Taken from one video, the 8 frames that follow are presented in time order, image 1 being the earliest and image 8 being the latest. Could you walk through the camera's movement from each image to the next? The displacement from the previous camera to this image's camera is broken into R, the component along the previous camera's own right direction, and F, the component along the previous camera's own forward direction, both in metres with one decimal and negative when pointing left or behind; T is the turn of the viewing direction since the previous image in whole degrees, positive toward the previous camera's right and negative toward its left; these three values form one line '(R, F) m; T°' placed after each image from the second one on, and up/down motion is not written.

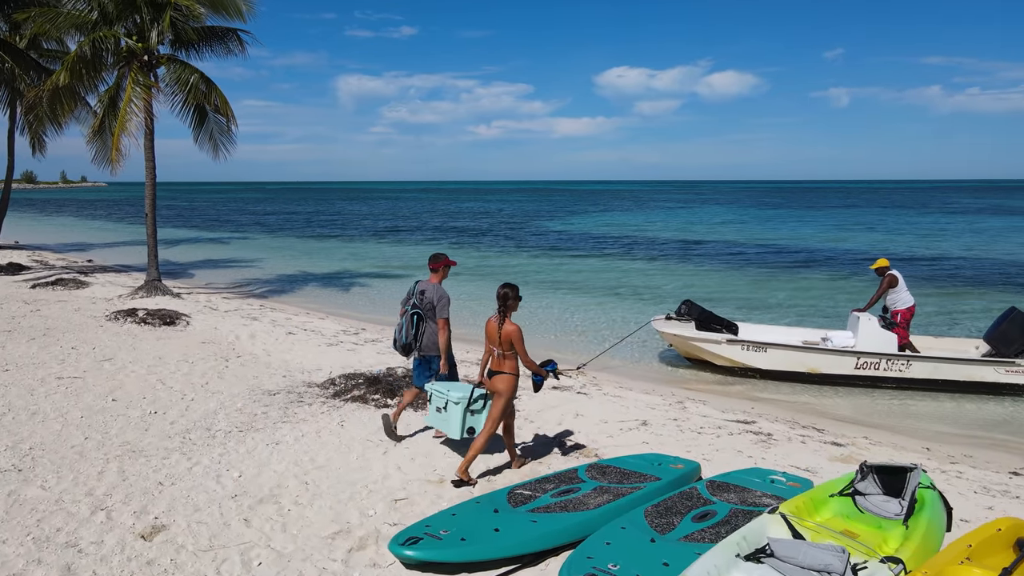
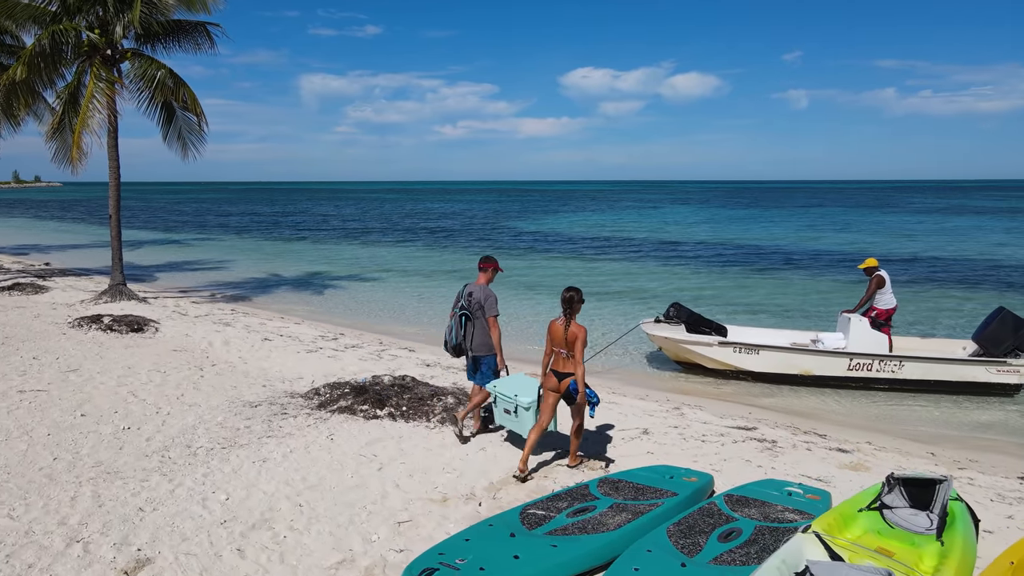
(-0.3, +0.3) m; +3°
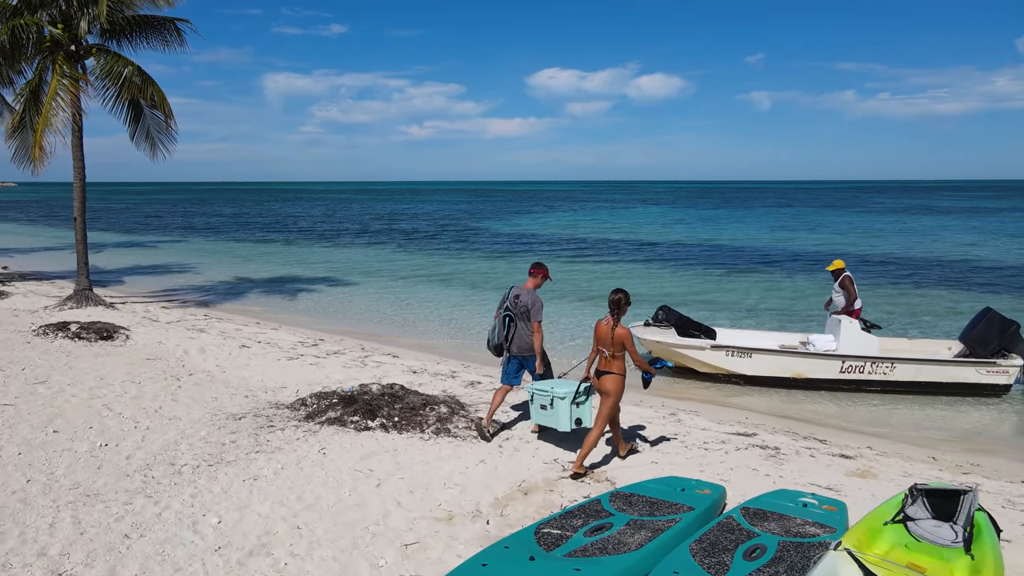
(-0.3, +0.2) m; +2°
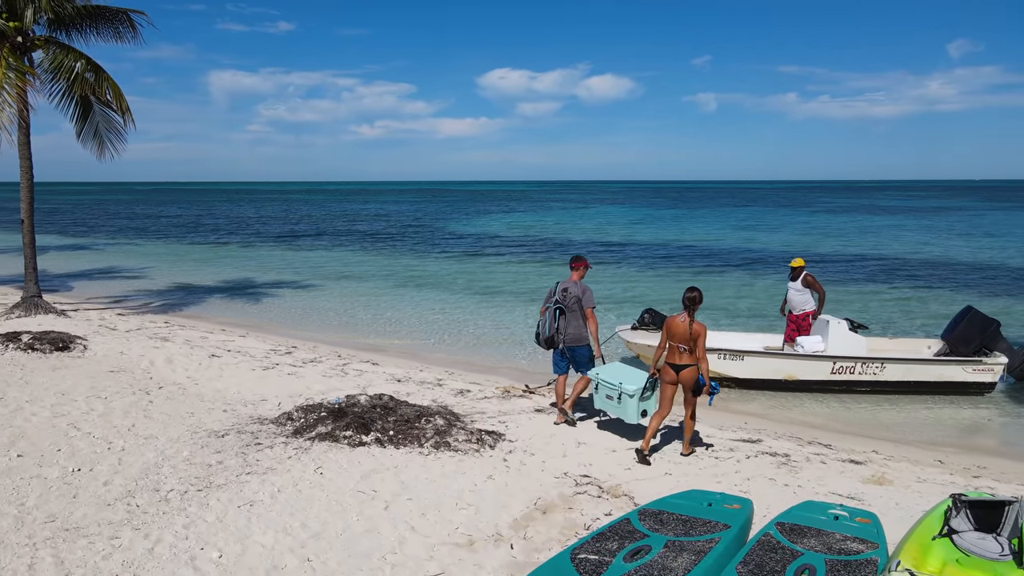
(-0.4, +0.3) m; +4°
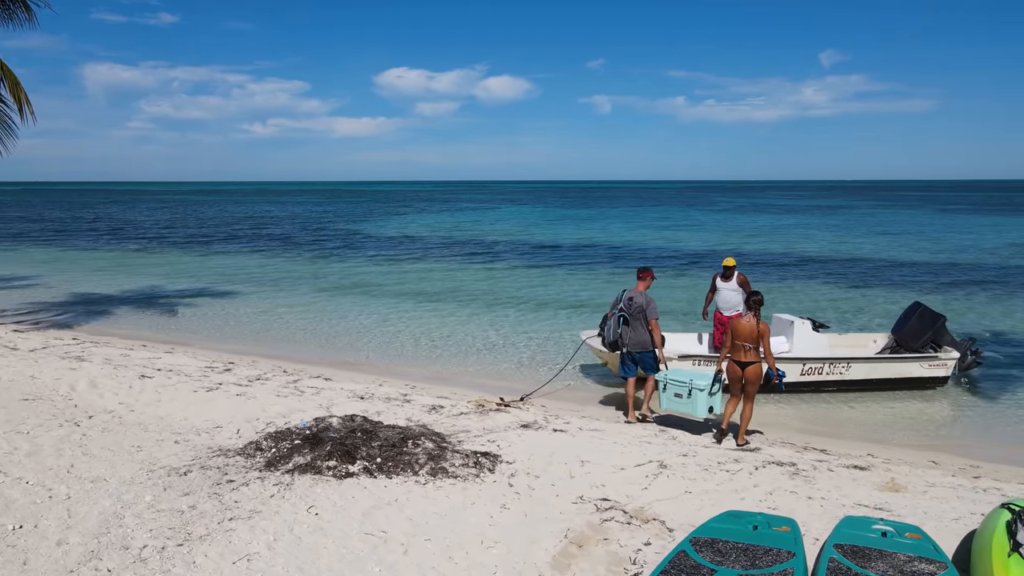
(-0.8, +0.6) m; +7°
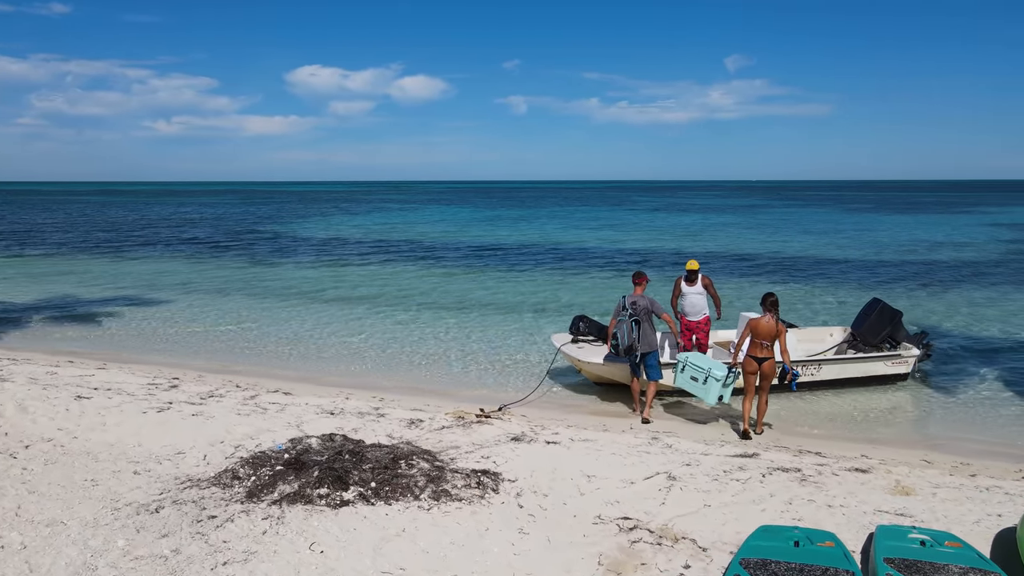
(-0.6, +0.4) m; +6°
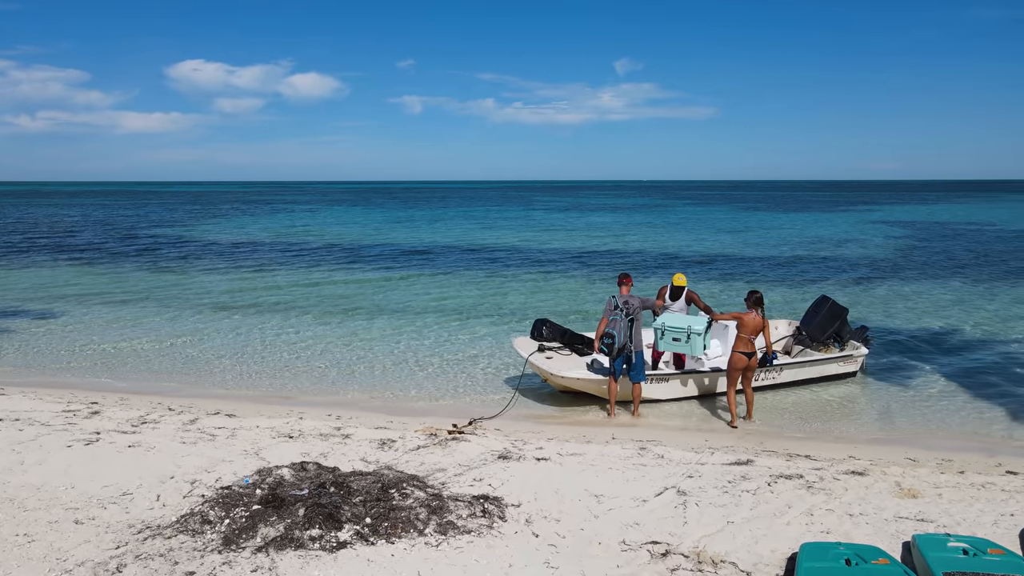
(-0.7, +0.6) m; +8°
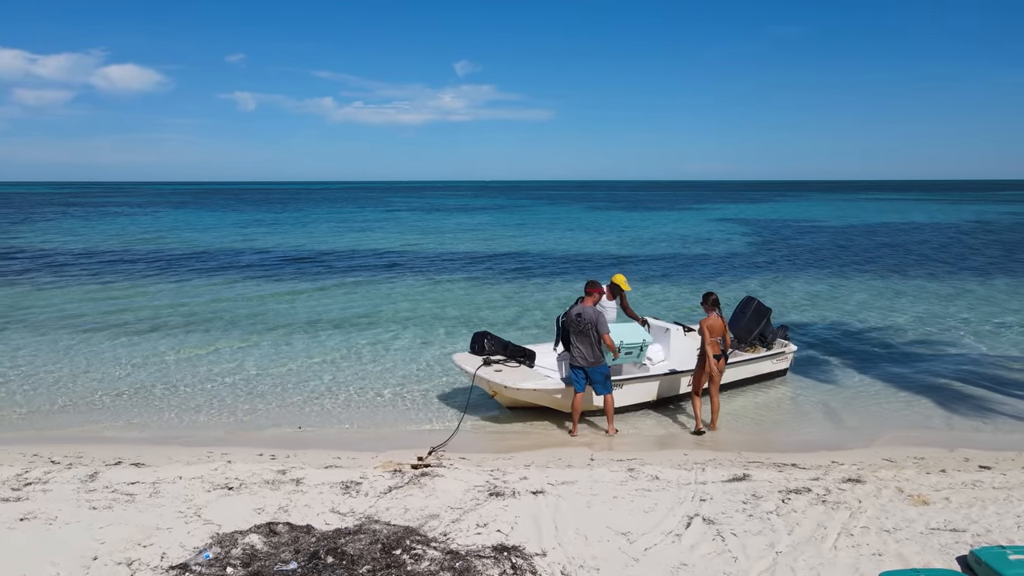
(-1.1, +0.9) m; +12°
